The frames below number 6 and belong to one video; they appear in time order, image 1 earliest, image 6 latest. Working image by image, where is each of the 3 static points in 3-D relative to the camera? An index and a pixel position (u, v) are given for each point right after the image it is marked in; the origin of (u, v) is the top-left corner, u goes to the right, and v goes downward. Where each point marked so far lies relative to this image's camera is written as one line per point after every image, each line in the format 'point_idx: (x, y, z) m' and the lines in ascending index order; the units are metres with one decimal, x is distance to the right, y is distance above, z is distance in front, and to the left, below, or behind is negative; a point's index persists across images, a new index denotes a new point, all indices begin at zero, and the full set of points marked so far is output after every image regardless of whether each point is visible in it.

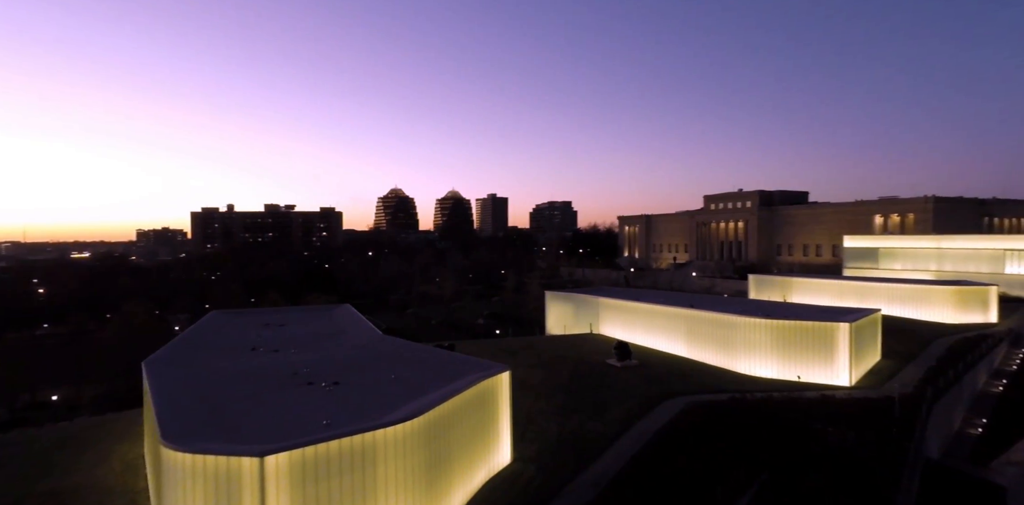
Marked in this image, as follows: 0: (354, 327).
0: (-6.0, -2.7, +19.8) m
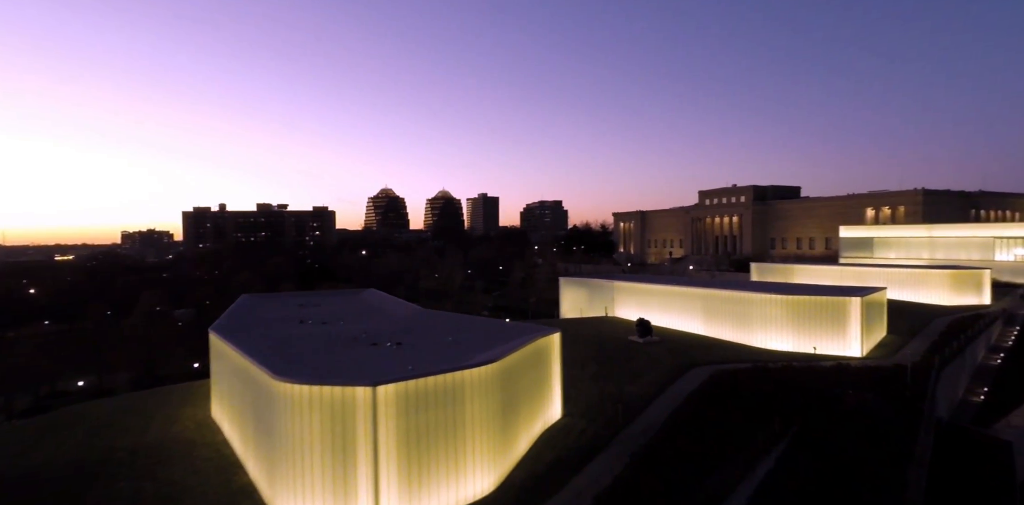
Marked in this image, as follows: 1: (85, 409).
0: (-4.8, -2.0, +20.6) m
1: (-14.3, -5.2, +17.7) m
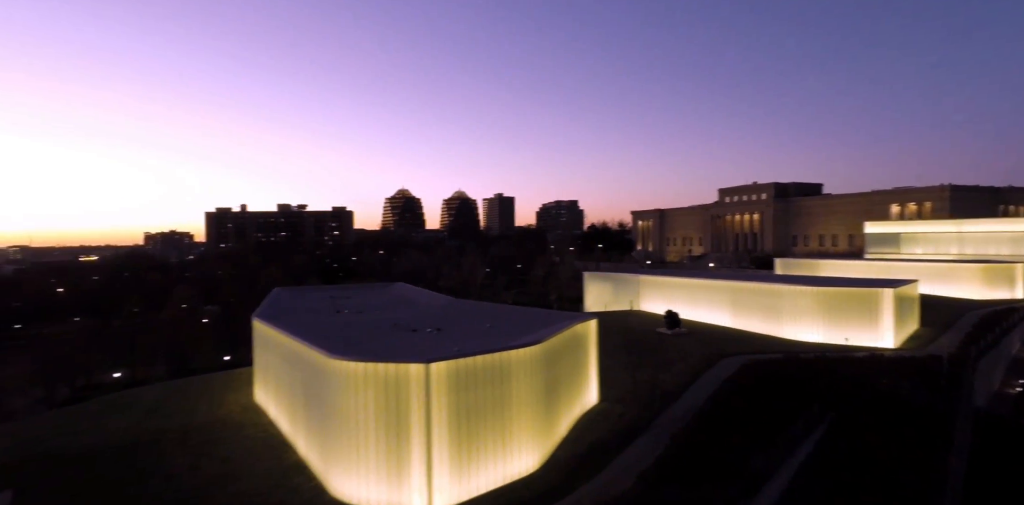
0: (-3.7, -1.7, +20.9) m
1: (-13.3, -4.9, +18.3) m
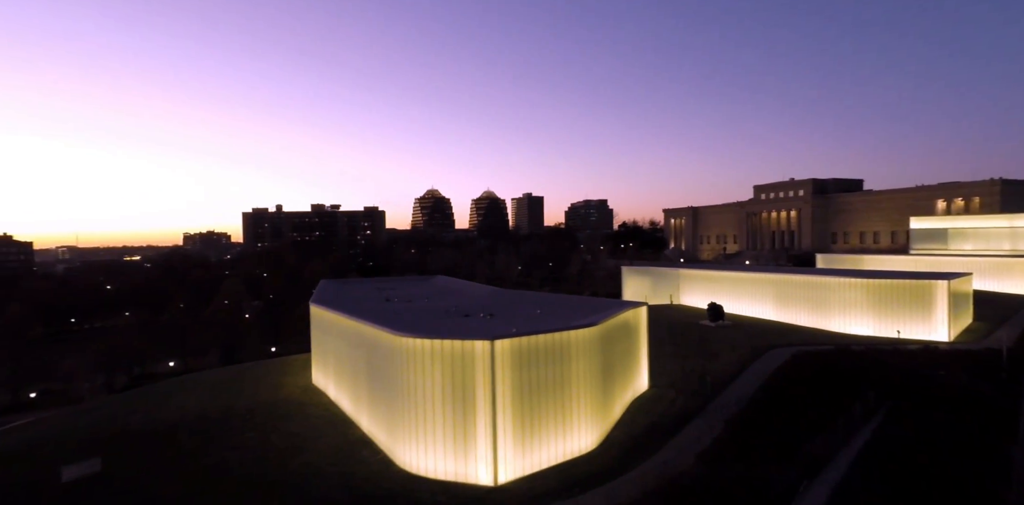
0: (-2.0, -1.4, +21.3) m
1: (-11.7, -4.6, +19.2) m
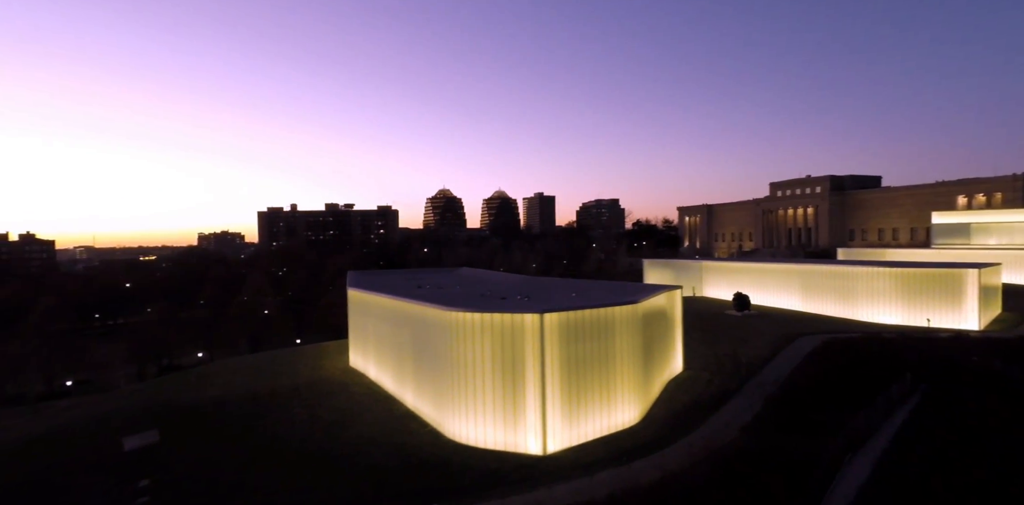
0: (-0.9, -0.9, +21.5) m
1: (-10.6, -4.2, +19.6) m
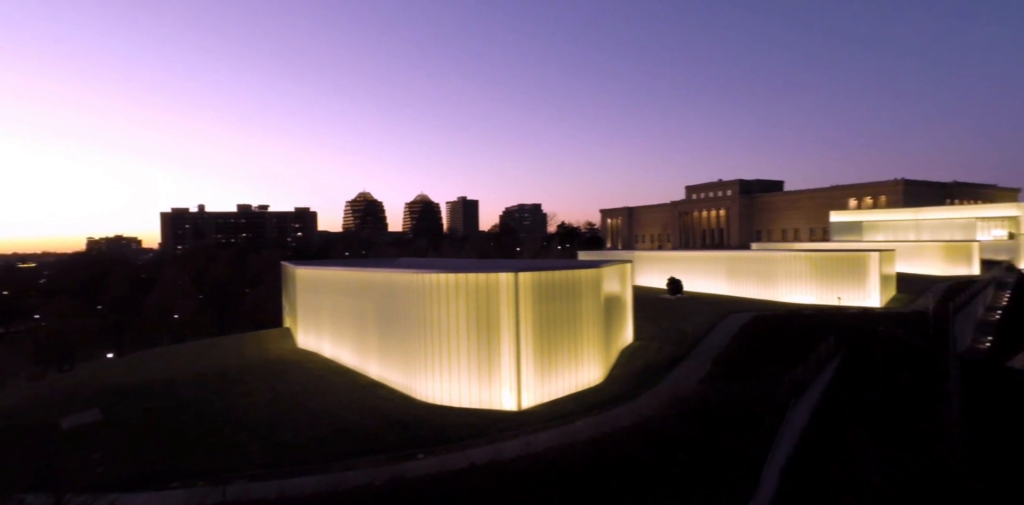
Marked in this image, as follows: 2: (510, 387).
0: (-3.1, -0.4, +21.3) m
1: (-12.5, -3.6, +18.0) m
2: (0.0, -2.4, +9.2) m
